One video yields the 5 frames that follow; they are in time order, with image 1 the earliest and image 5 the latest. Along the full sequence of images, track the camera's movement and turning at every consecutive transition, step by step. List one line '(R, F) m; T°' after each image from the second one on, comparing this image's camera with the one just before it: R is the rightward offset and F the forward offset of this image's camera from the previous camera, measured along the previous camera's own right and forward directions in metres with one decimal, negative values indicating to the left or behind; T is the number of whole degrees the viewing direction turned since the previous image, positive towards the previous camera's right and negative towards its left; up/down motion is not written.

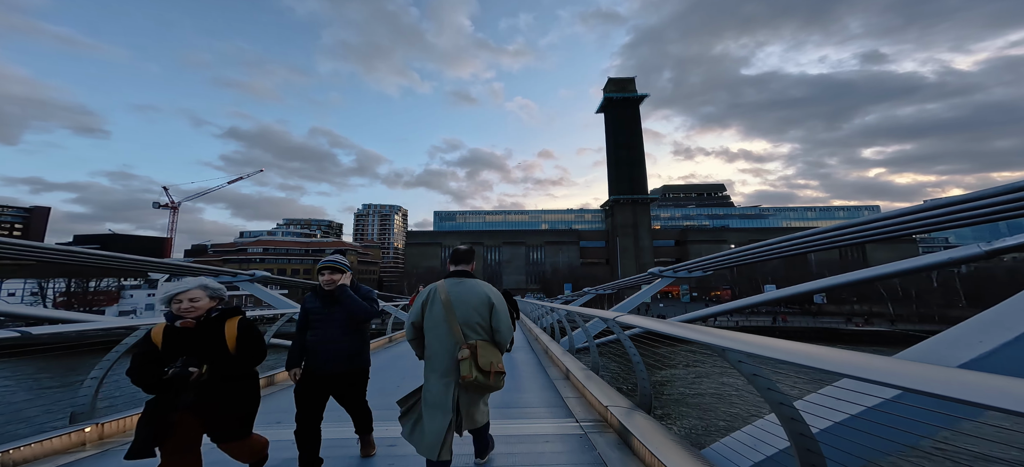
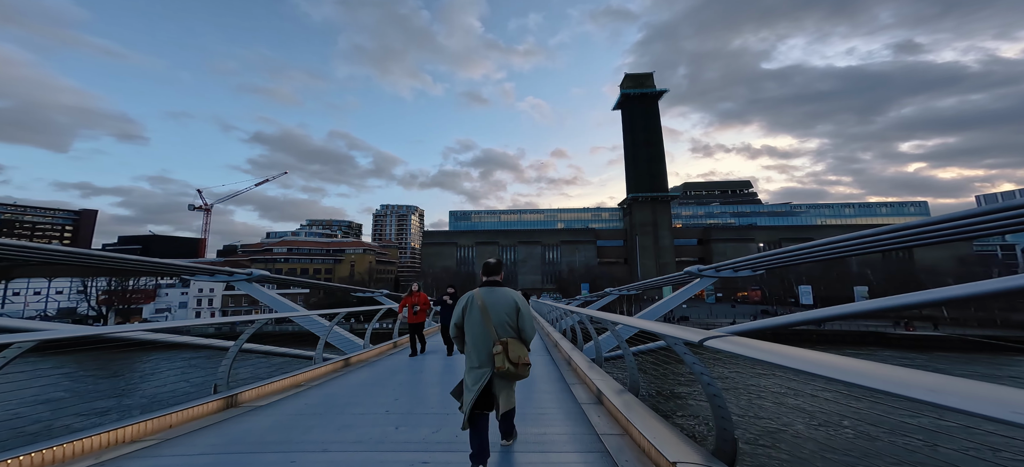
(-0.1, +0.5) m; -2°
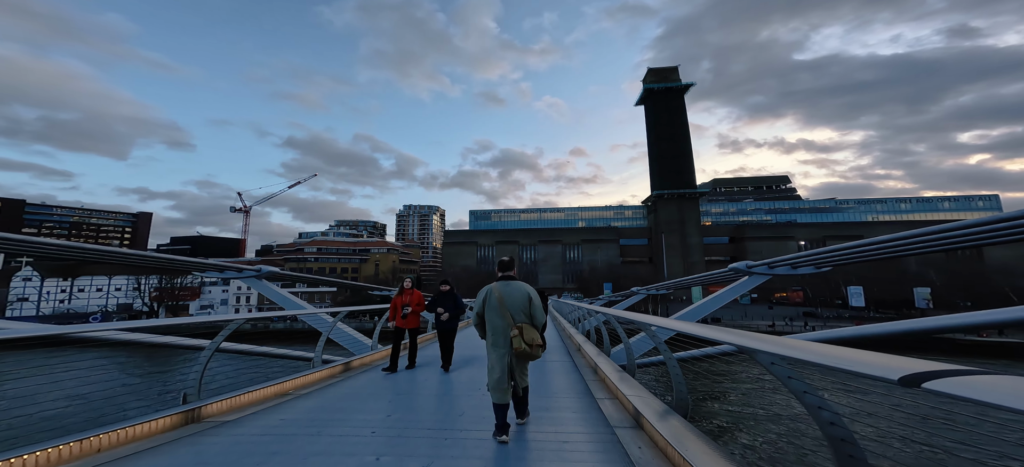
(-0.1, +0.6) m; -3°
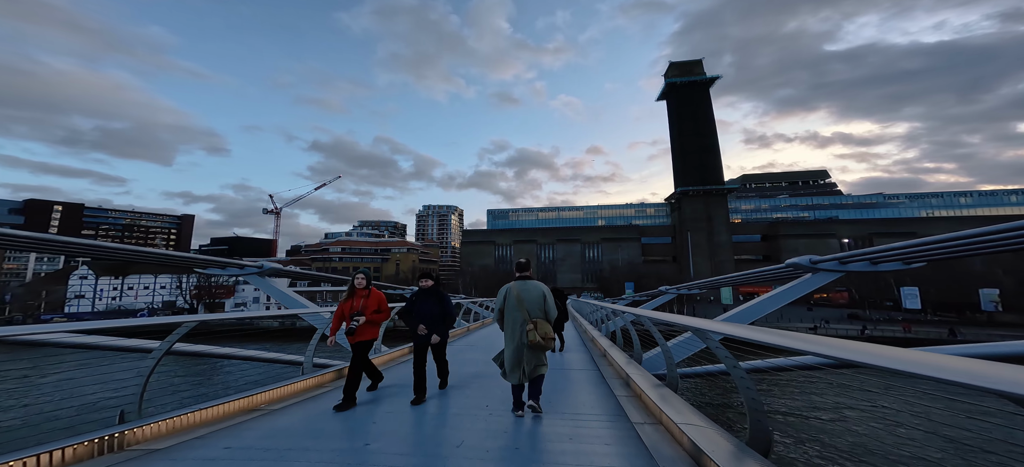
(-0.1, +0.6) m; -3°
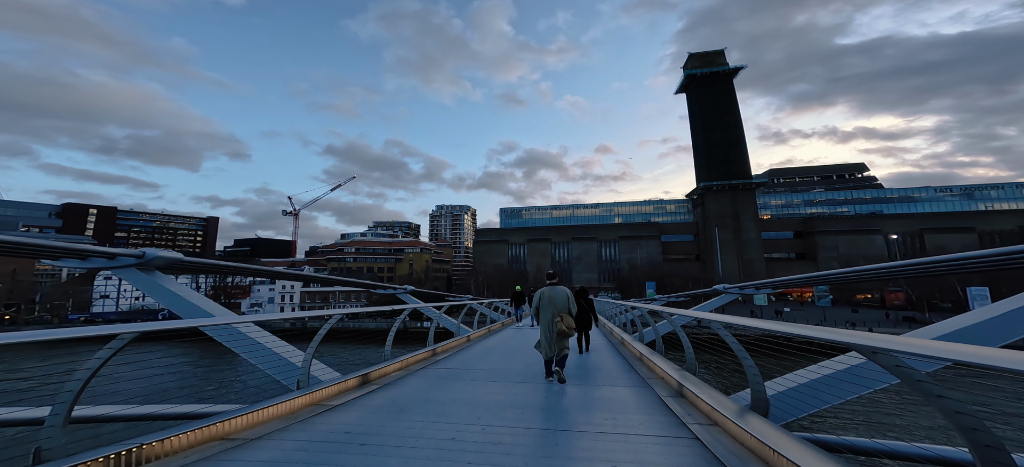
(-1.2, +0.2) m; -1°
